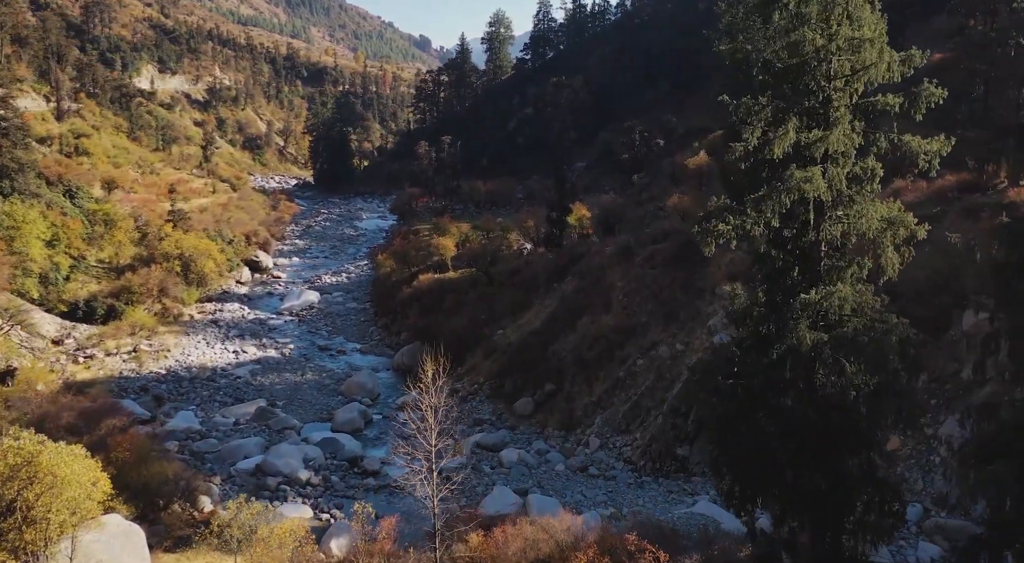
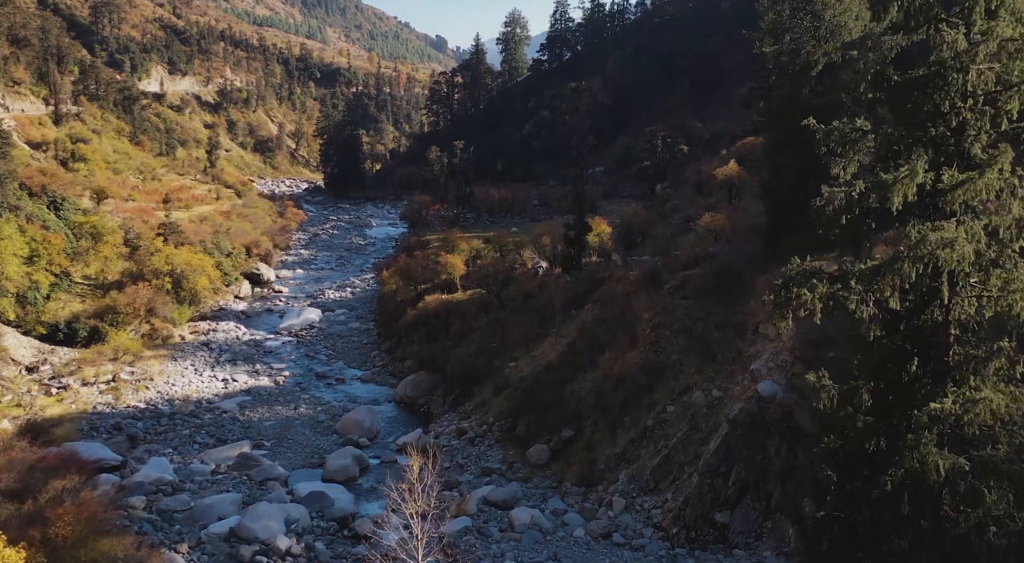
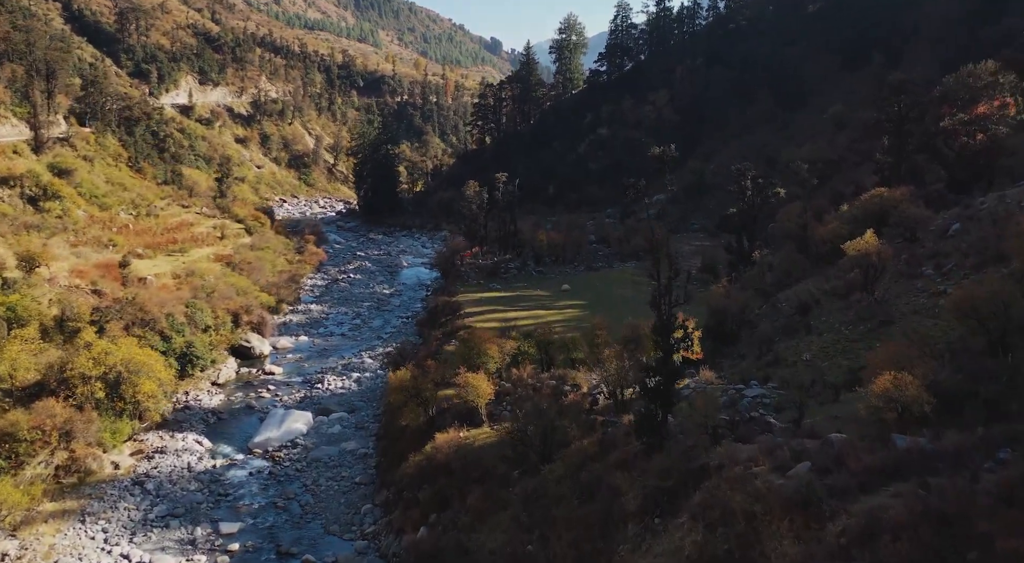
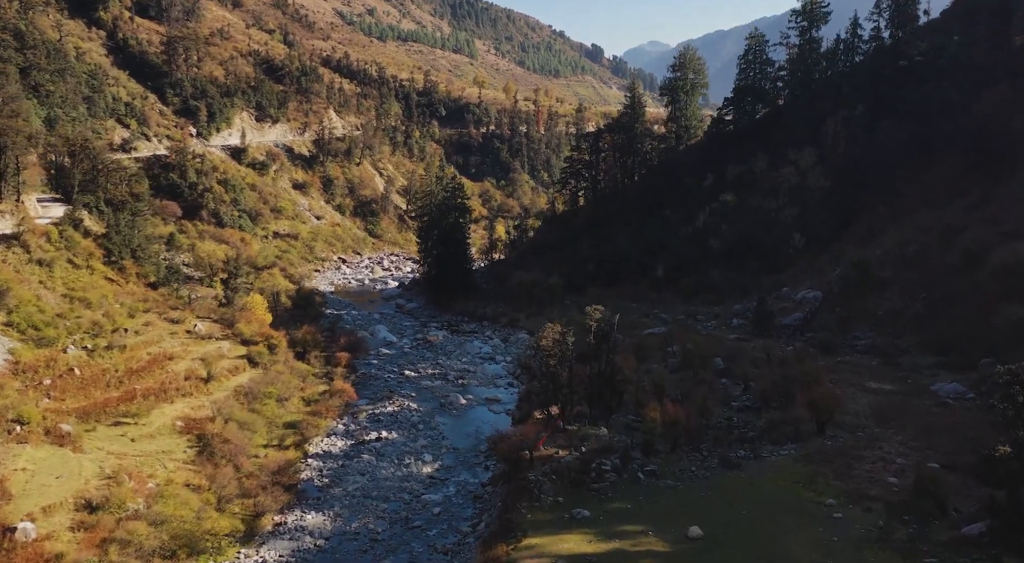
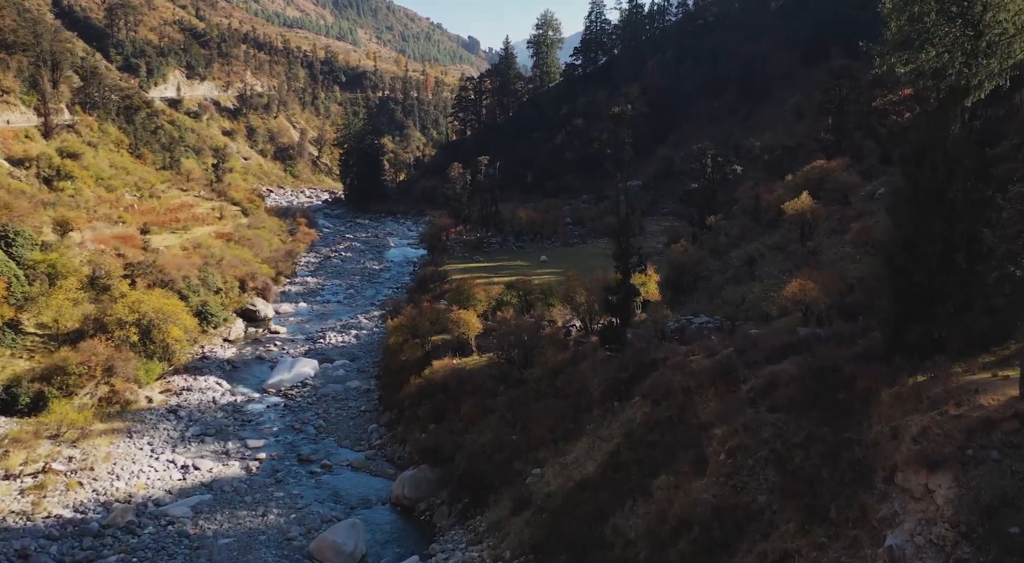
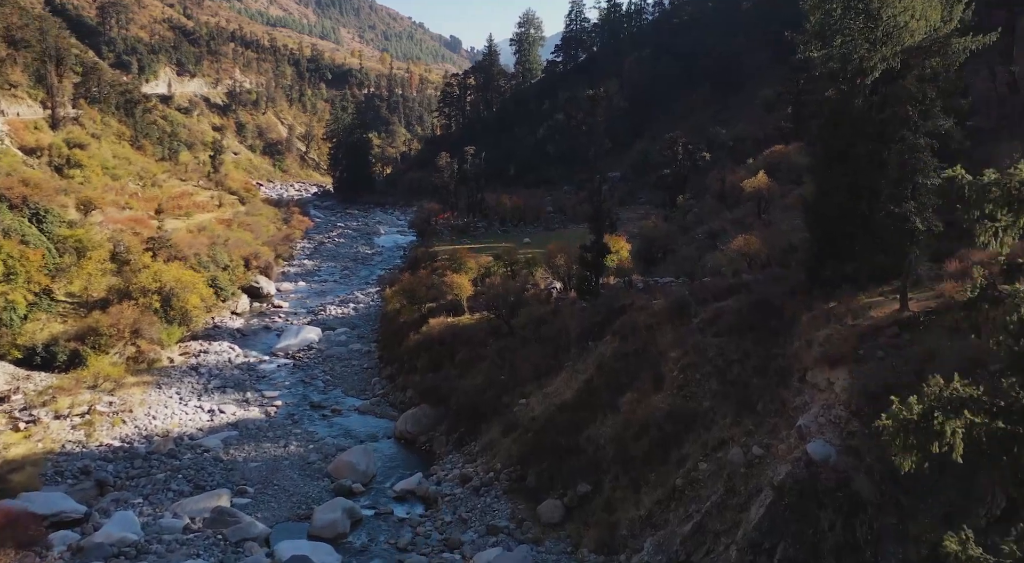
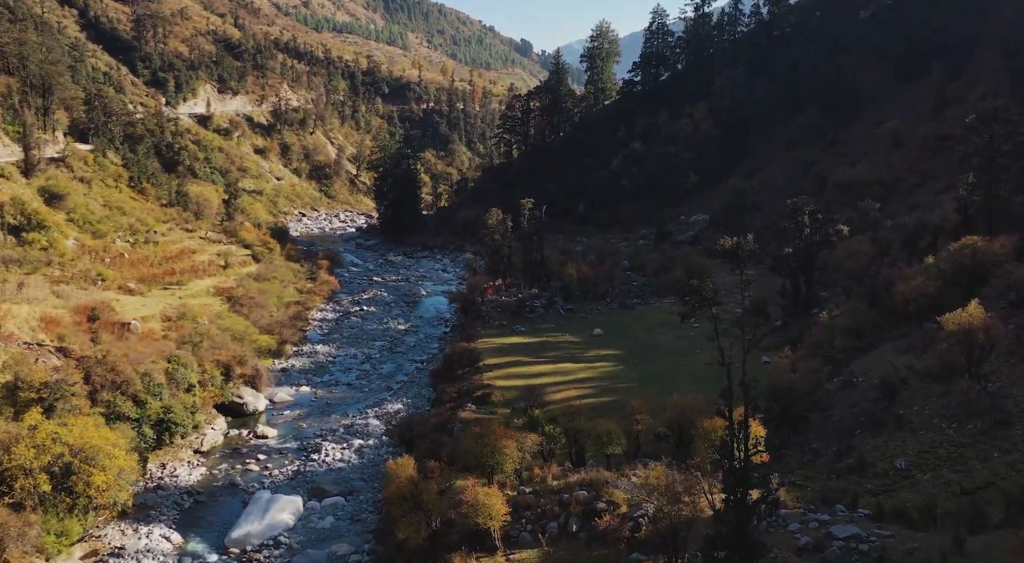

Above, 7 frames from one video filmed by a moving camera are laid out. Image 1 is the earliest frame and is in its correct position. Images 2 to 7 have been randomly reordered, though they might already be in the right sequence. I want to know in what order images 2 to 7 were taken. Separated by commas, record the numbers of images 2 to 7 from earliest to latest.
2, 6, 5, 3, 7, 4
